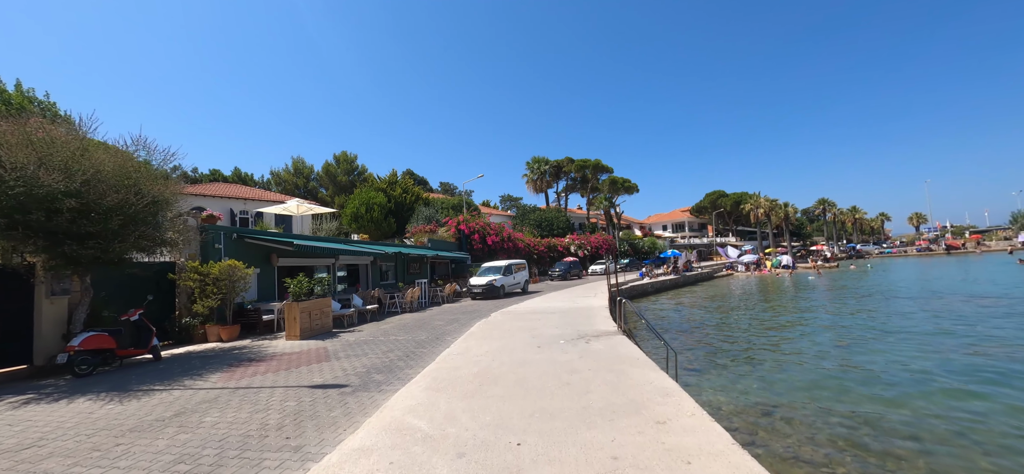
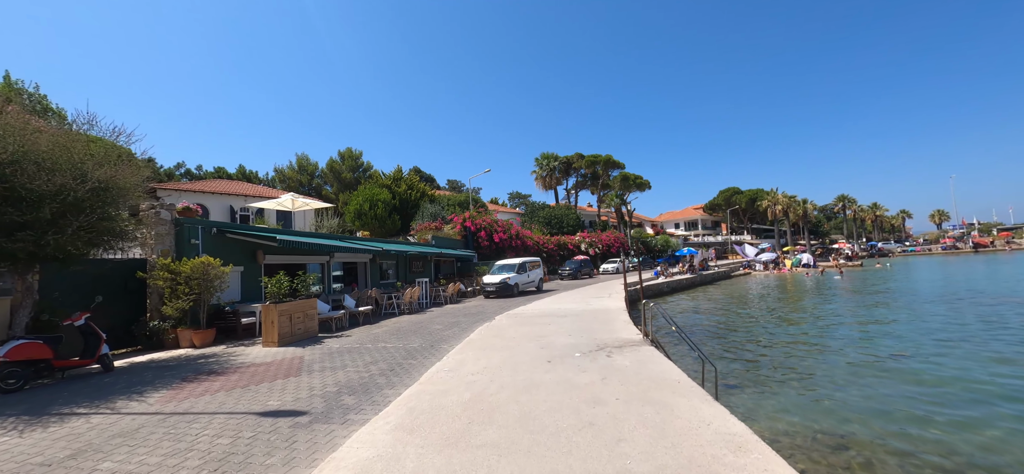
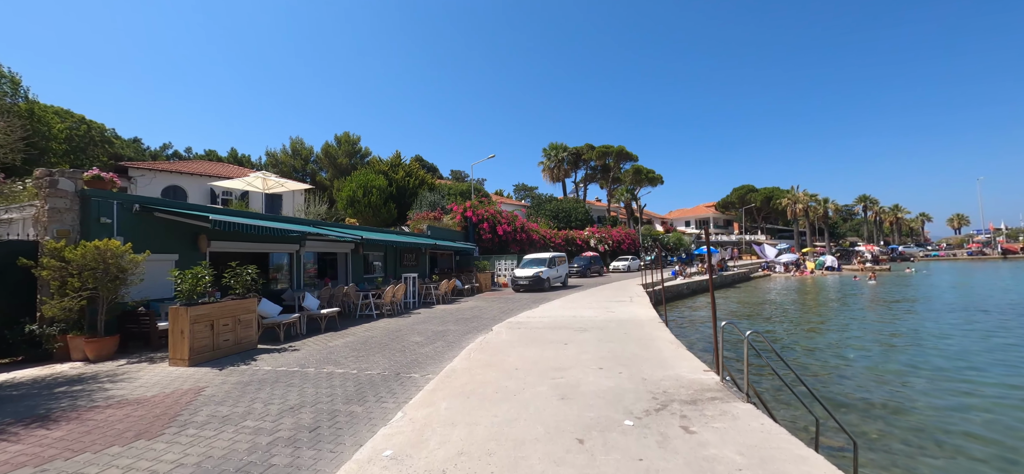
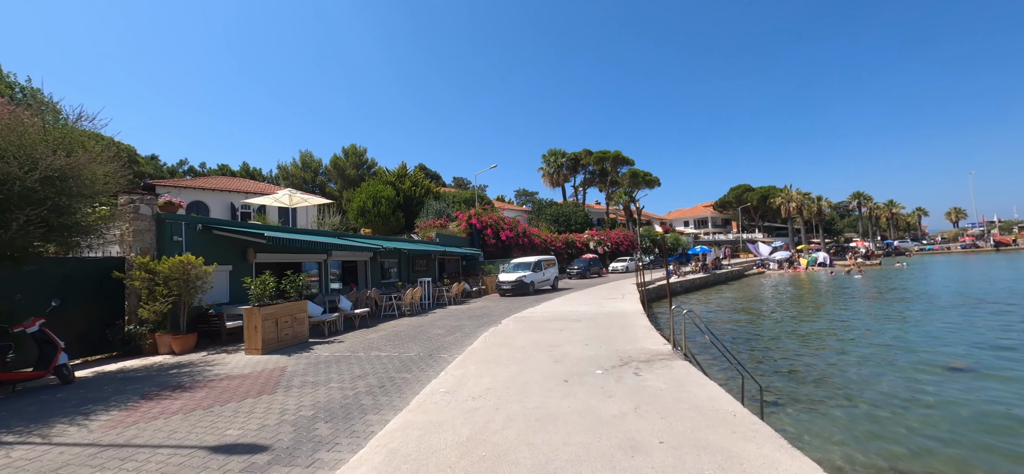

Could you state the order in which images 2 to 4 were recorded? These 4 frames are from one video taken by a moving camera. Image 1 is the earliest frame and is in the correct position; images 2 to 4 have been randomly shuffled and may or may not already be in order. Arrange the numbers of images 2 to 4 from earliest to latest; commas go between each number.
2, 4, 3
